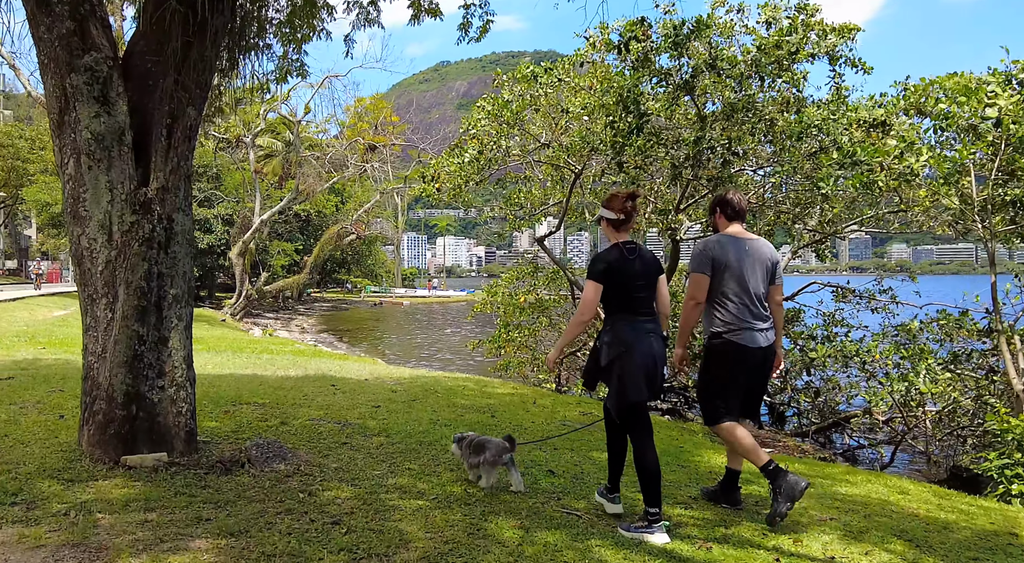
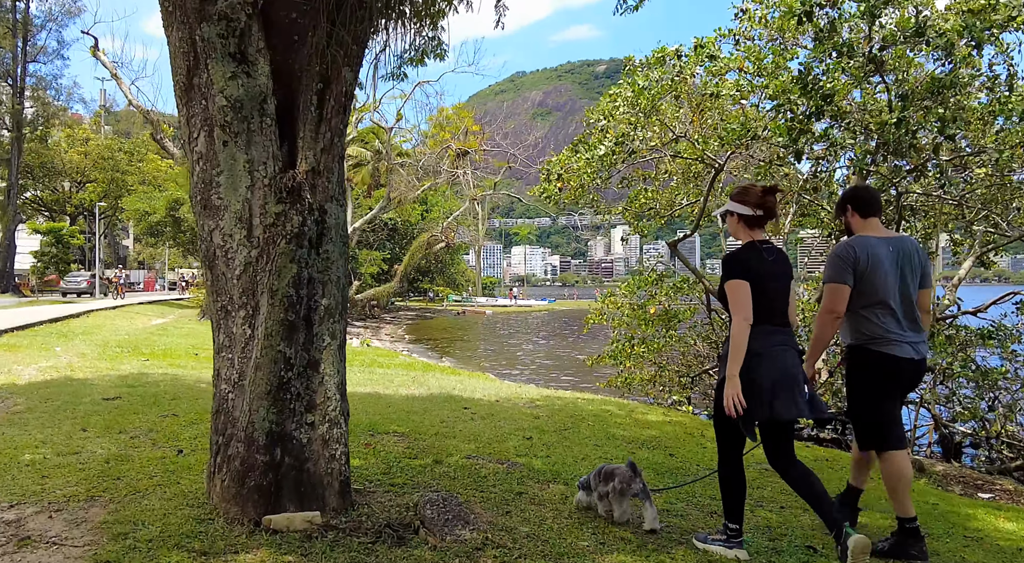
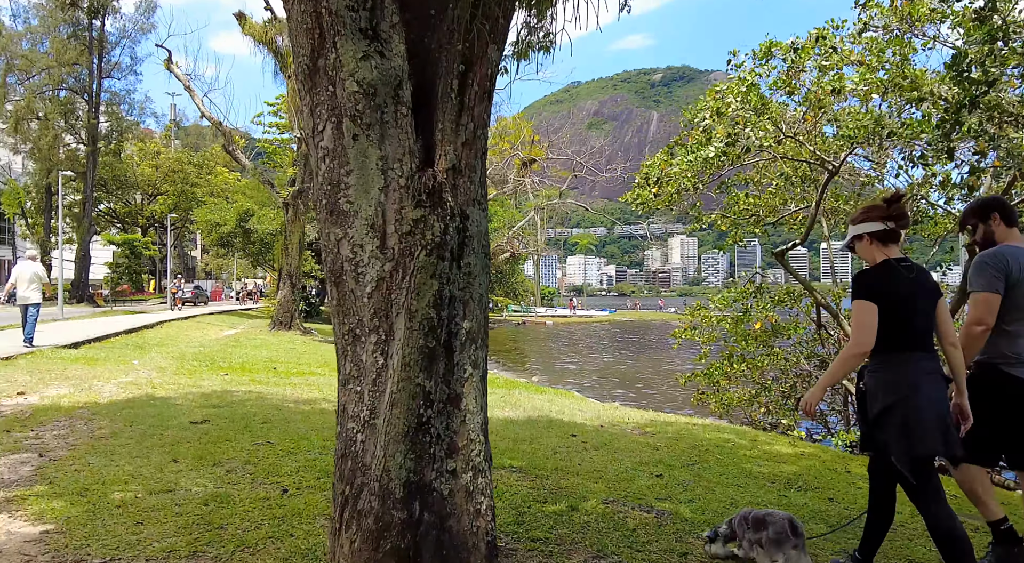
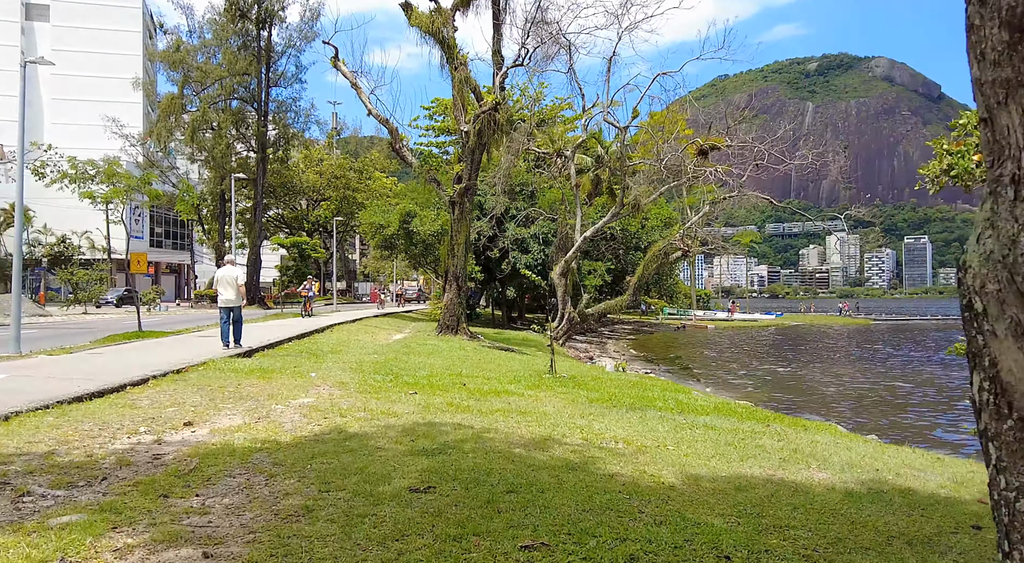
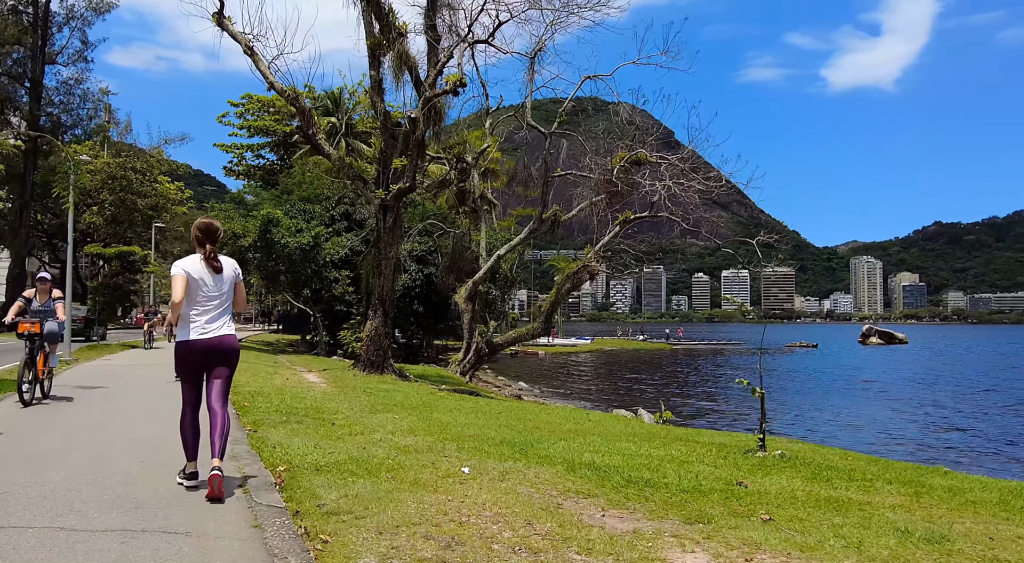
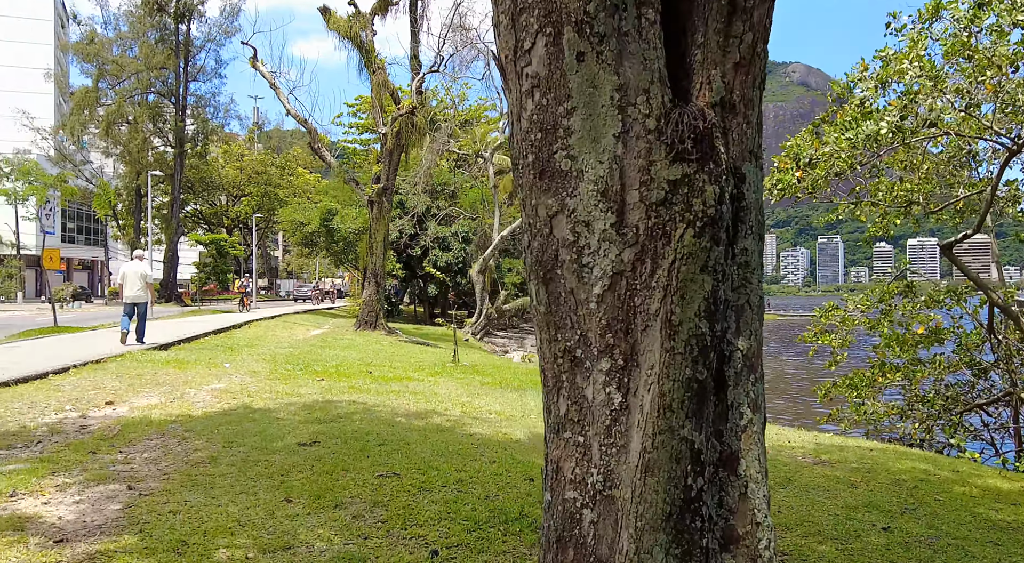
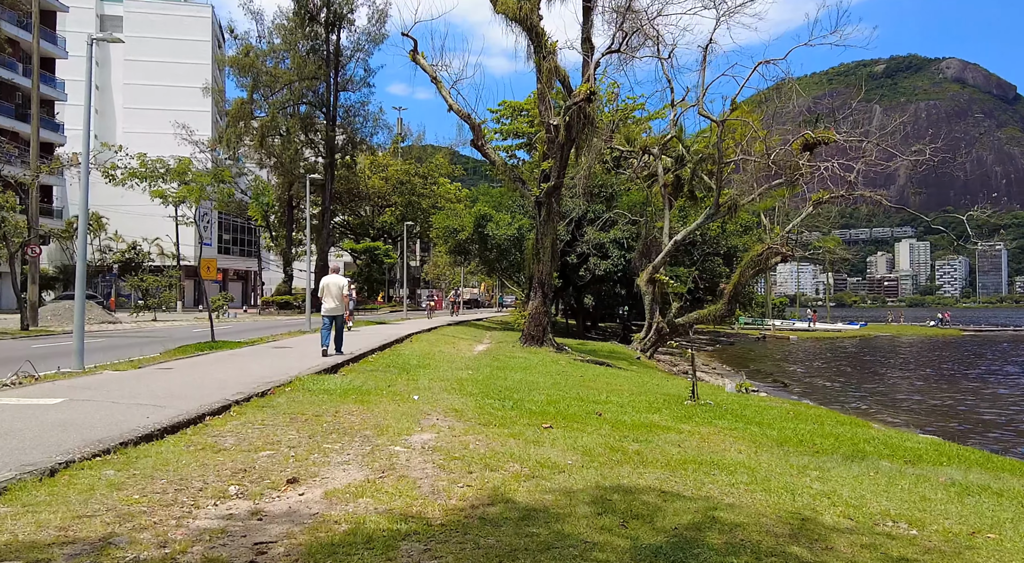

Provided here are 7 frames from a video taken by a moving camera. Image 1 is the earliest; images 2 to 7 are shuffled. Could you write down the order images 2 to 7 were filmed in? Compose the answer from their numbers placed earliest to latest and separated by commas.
2, 3, 6, 4, 7, 5
